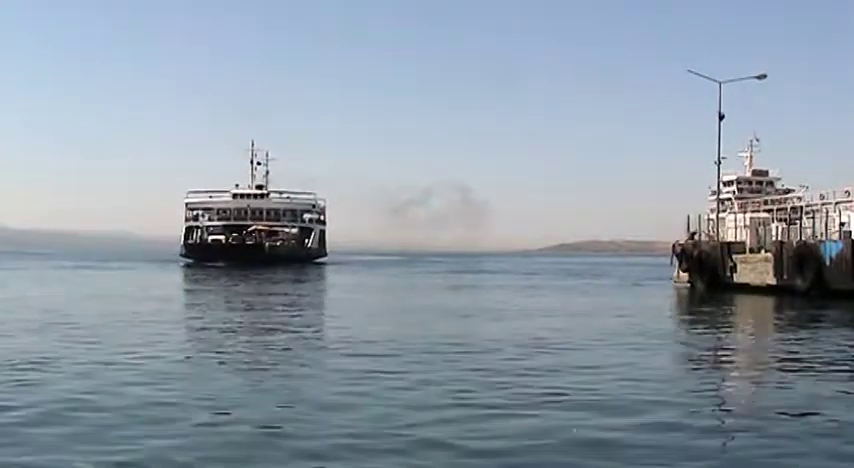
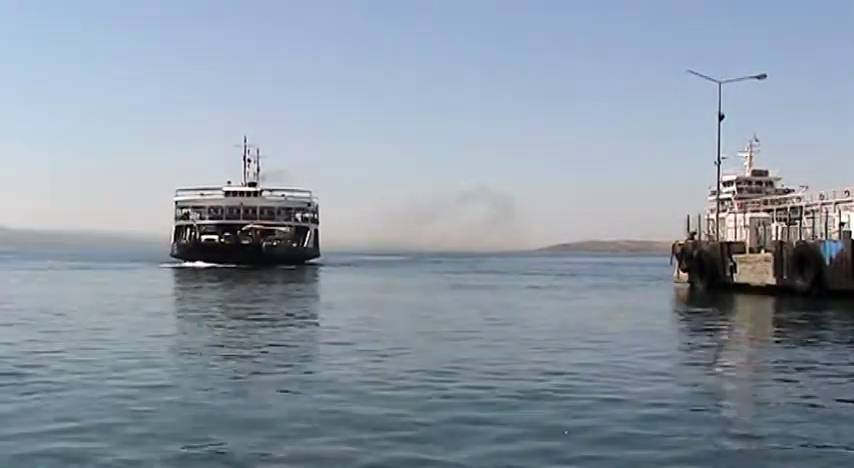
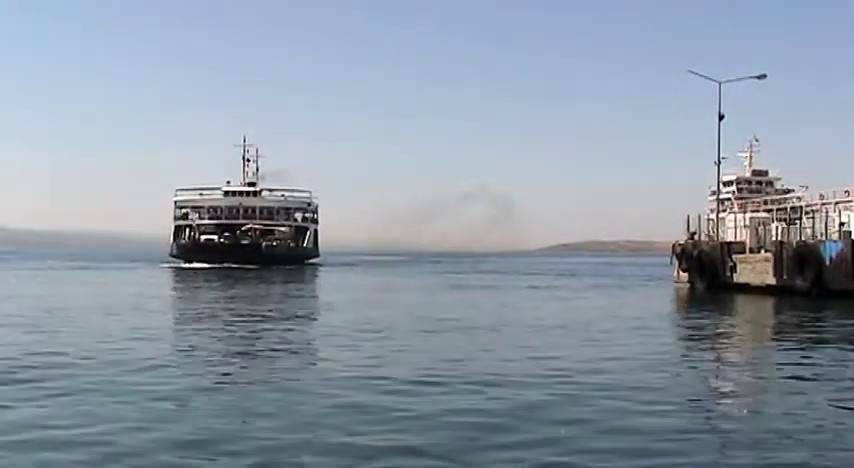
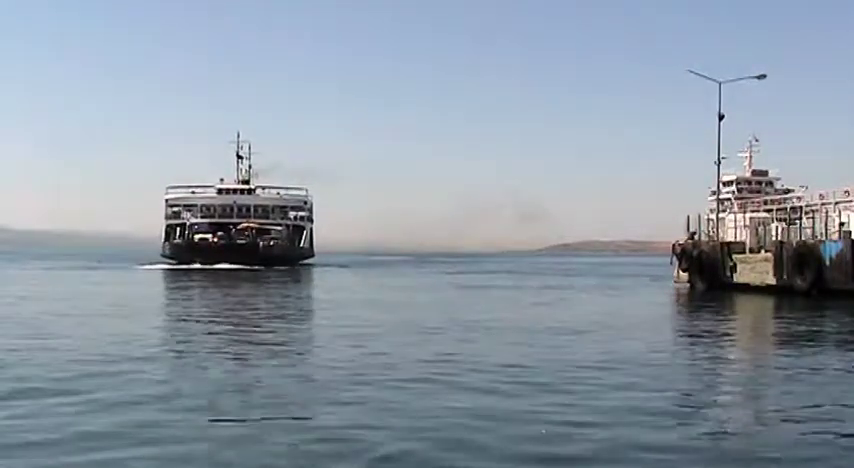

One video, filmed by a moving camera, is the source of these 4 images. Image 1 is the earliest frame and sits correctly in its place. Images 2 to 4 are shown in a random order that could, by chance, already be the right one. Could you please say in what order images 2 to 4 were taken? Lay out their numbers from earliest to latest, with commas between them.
2, 3, 4
